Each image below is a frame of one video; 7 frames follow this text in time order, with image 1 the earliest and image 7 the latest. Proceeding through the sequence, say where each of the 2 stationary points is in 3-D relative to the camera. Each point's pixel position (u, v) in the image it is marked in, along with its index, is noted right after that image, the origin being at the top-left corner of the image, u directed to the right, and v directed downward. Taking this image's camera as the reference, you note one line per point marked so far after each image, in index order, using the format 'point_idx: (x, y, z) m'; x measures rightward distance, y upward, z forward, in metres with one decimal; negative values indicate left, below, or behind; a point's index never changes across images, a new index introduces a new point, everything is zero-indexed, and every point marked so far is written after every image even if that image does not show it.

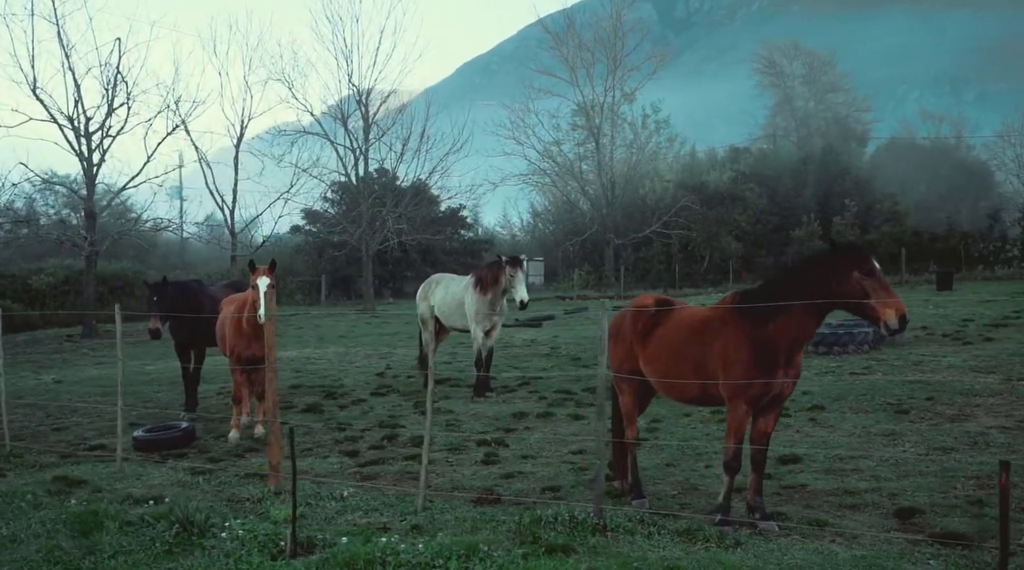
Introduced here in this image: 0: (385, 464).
0: (-0.9, -1.3, +7.2) m
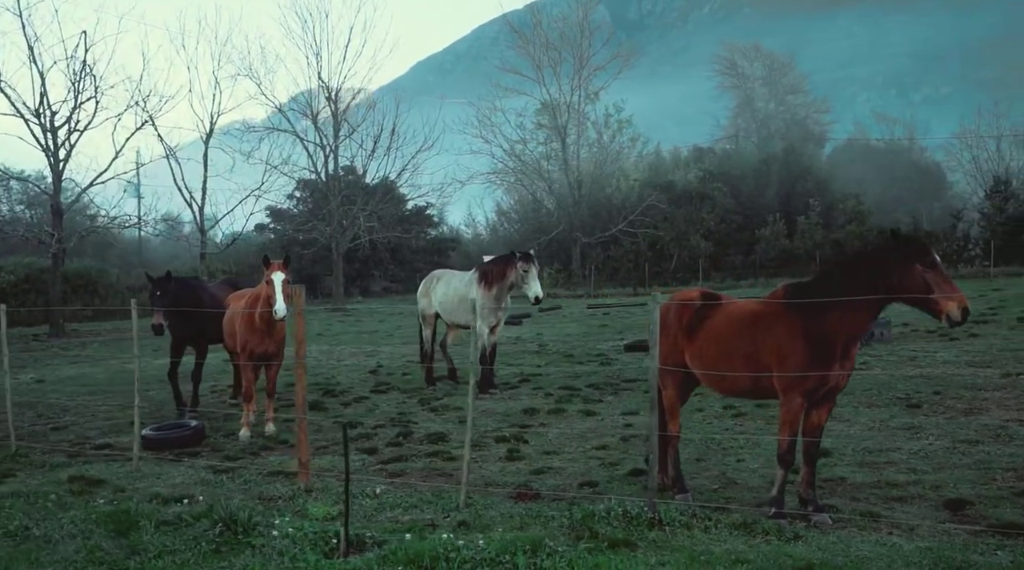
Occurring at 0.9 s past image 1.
0: (-0.8, -1.3, +7.1) m
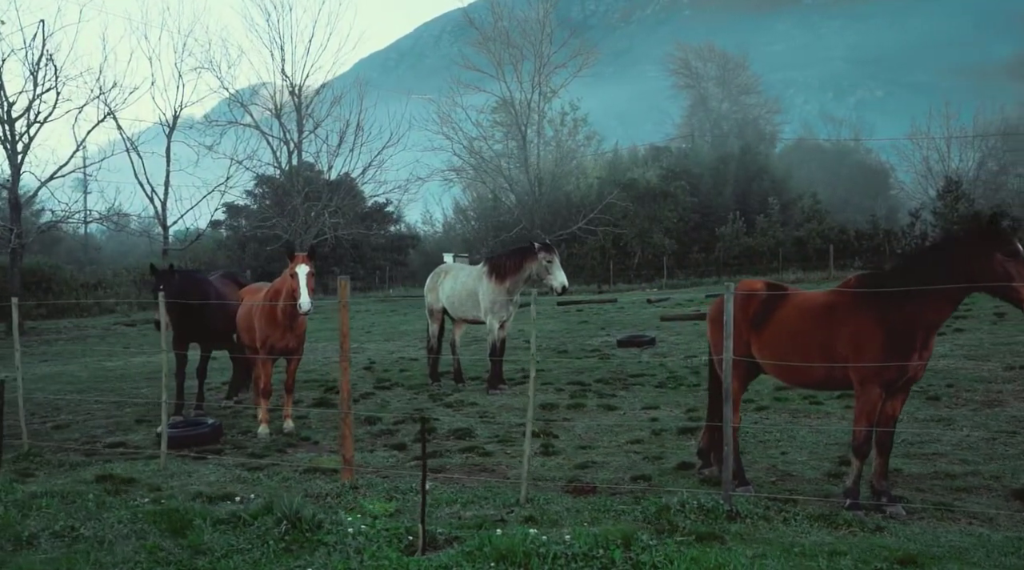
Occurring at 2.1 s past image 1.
0: (-0.5, -1.2, +7.0) m
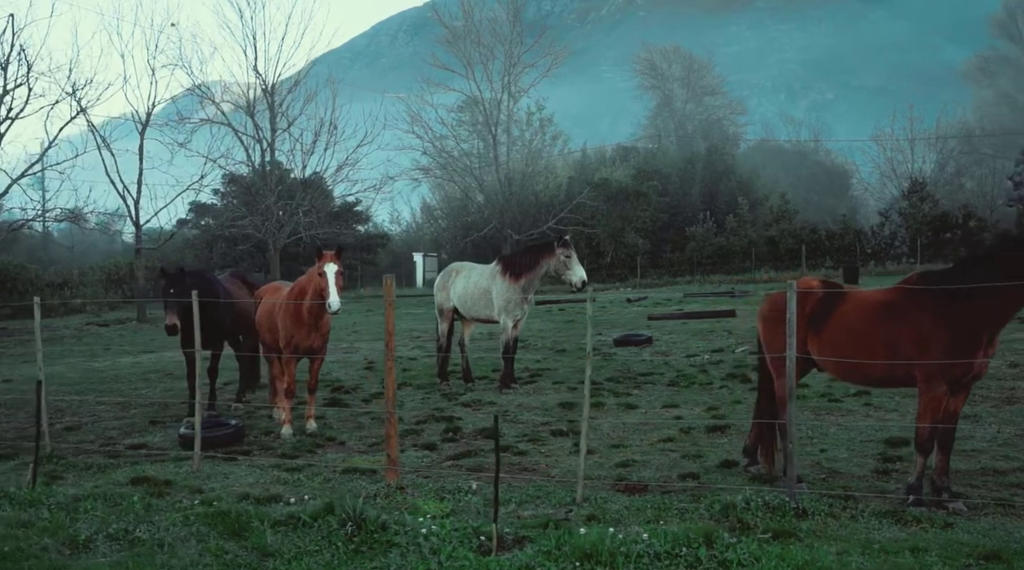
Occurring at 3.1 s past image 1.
0: (-0.2, -1.2, +6.9) m
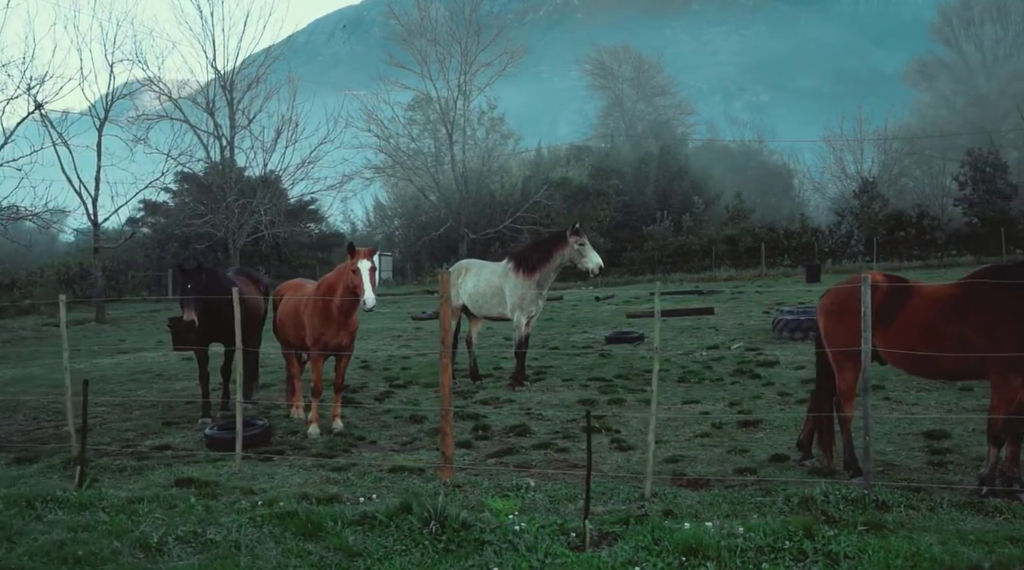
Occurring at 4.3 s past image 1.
0: (+0.1, -1.2, +6.9) m
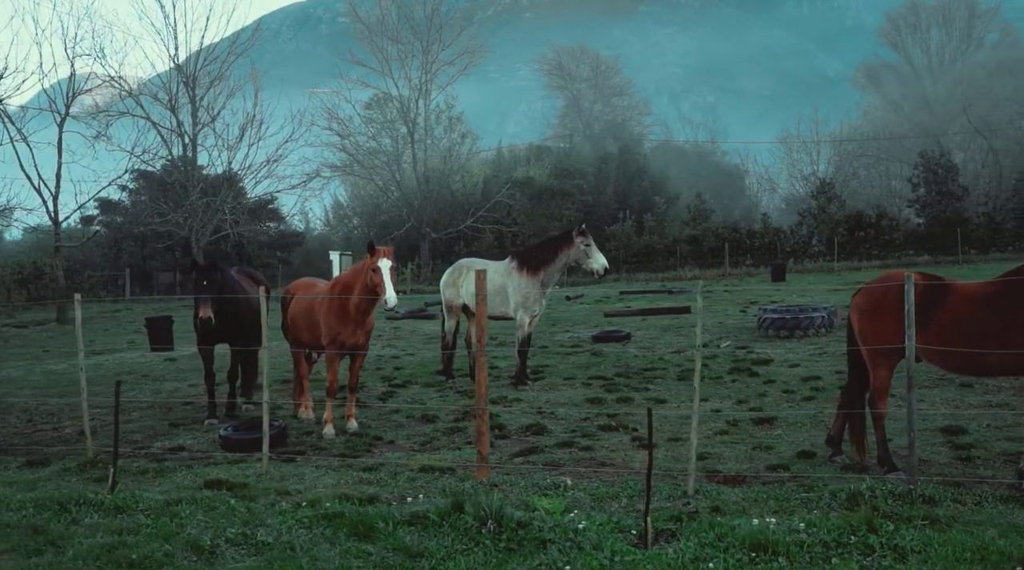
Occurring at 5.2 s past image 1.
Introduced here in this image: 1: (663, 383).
0: (+0.3, -1.2, +6.9) m
1: (+1.6, -1.0, +10.3) m
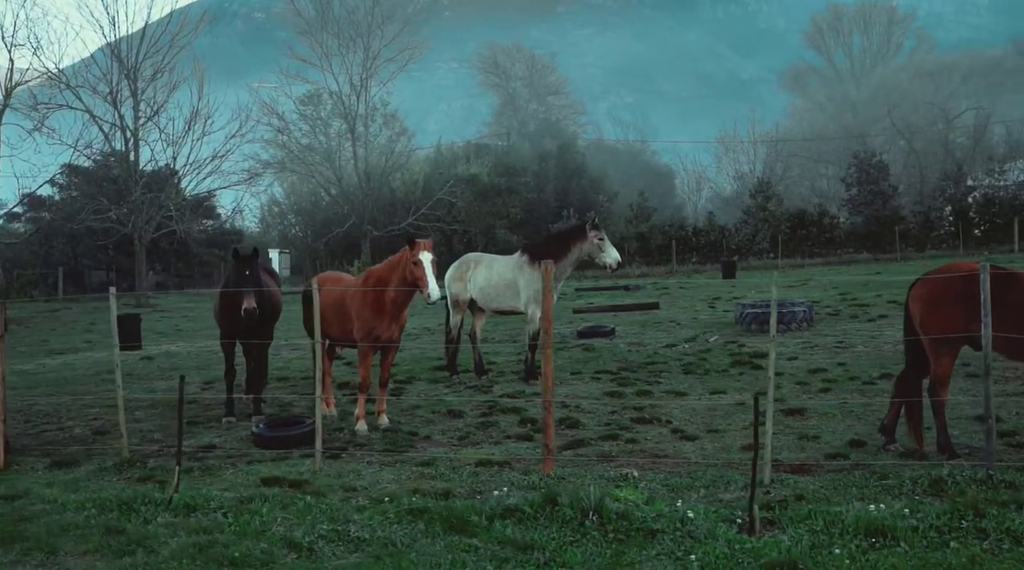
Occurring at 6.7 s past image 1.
0: (+0.6, -1.1, +6.9) m
1: (+1.7, -1.0, +10.4) m
